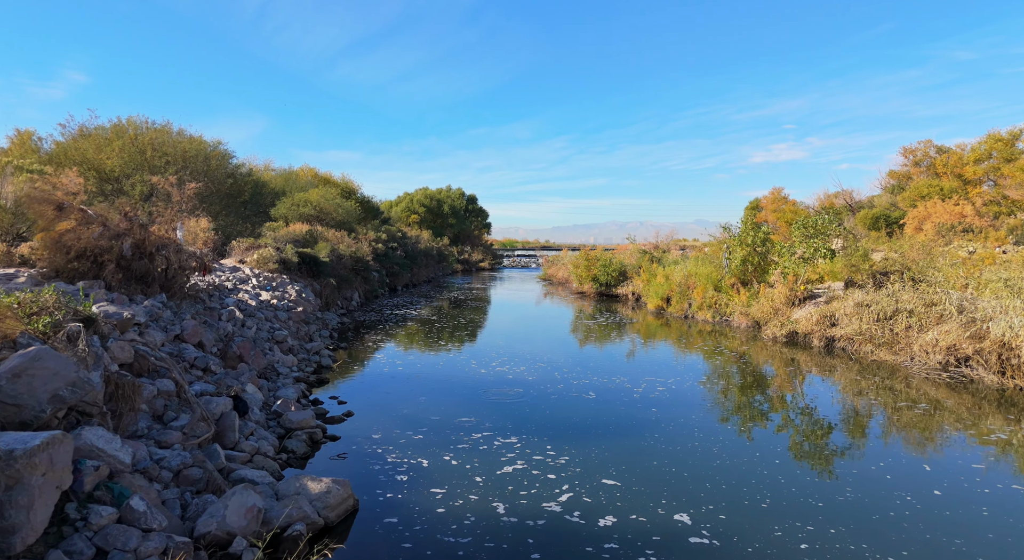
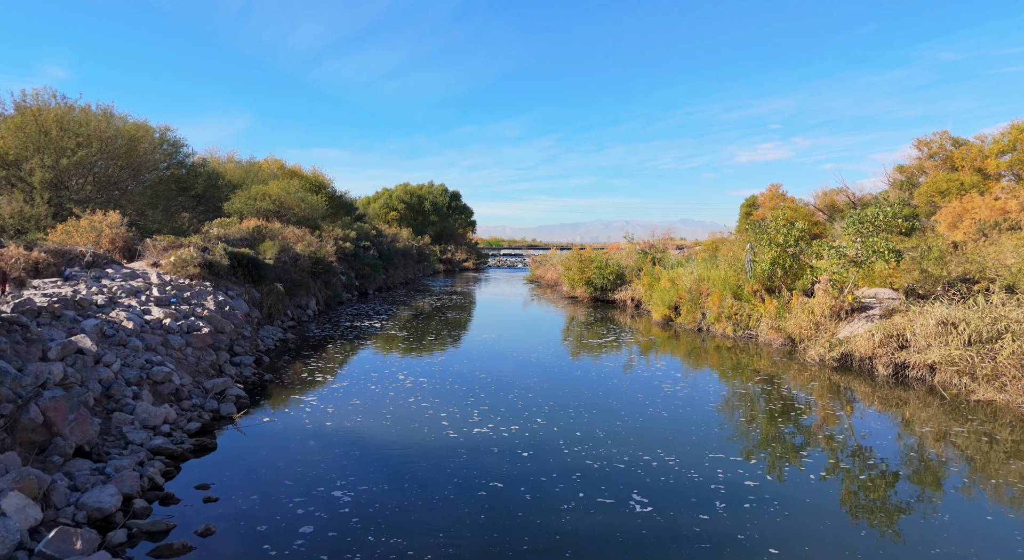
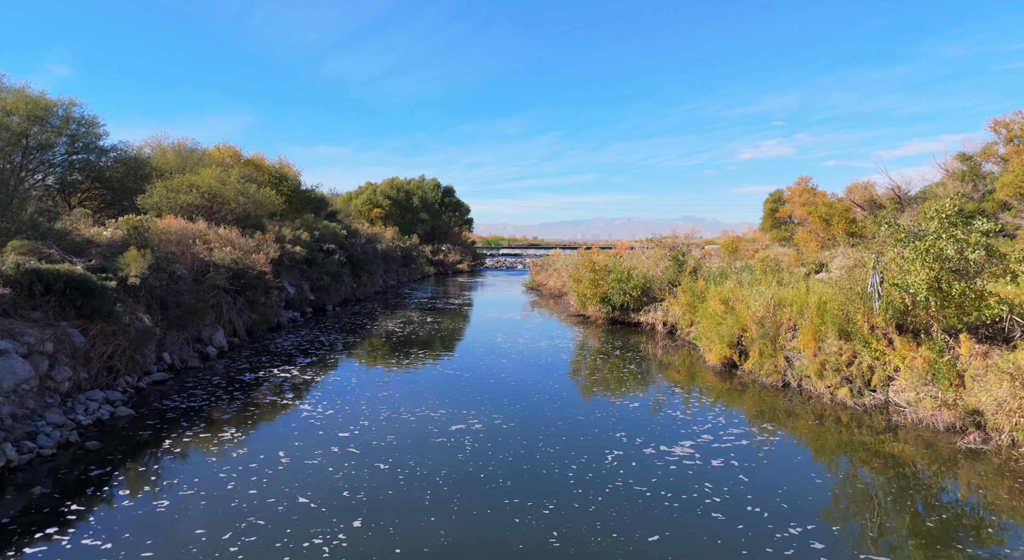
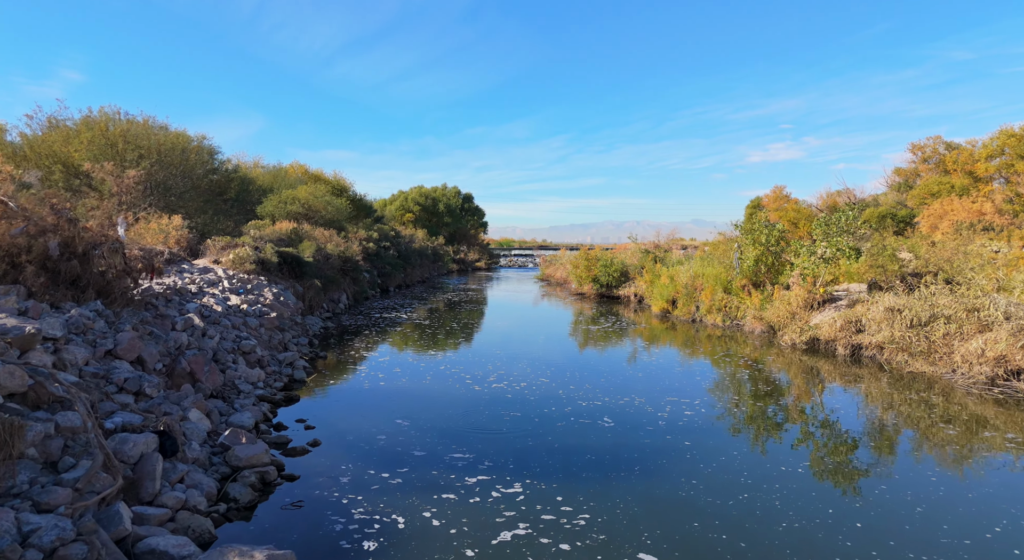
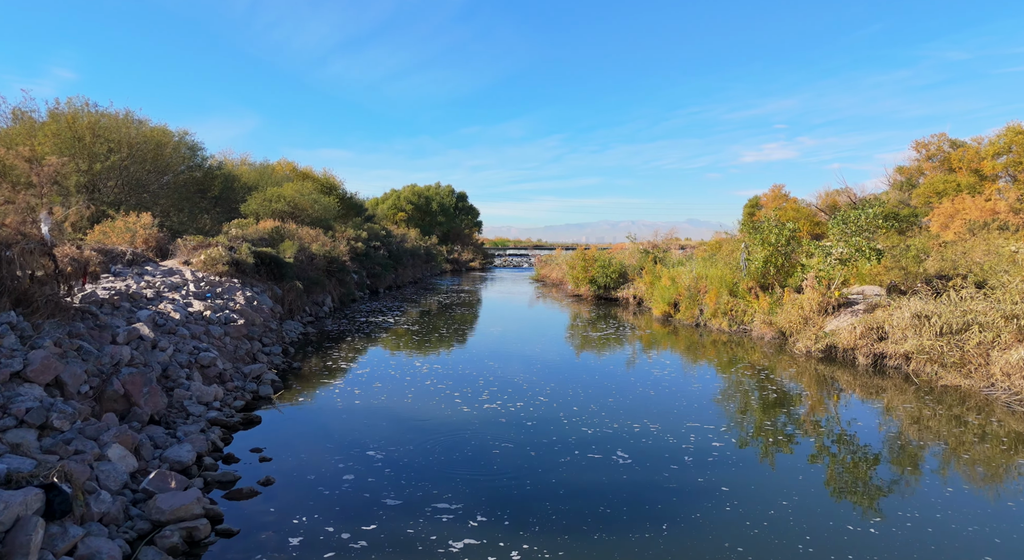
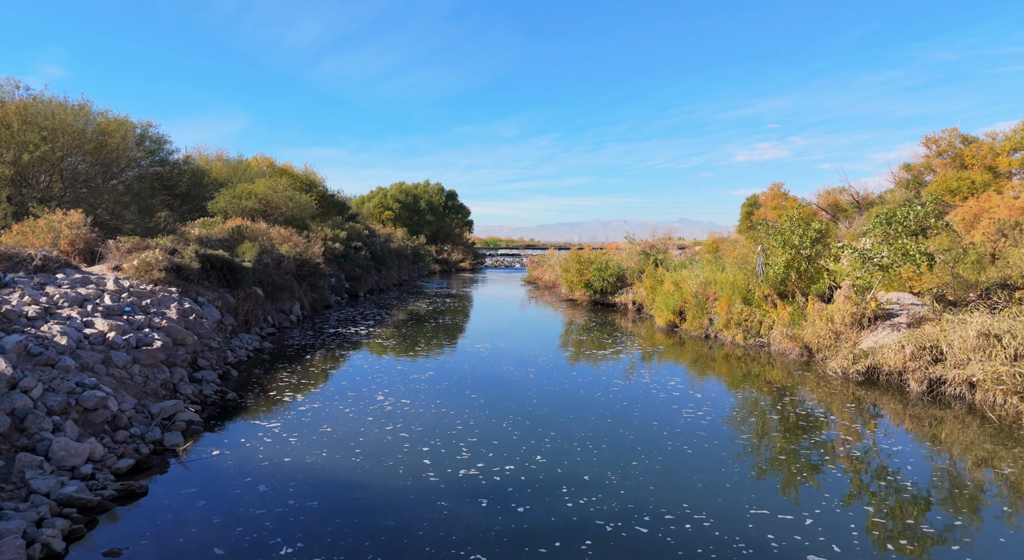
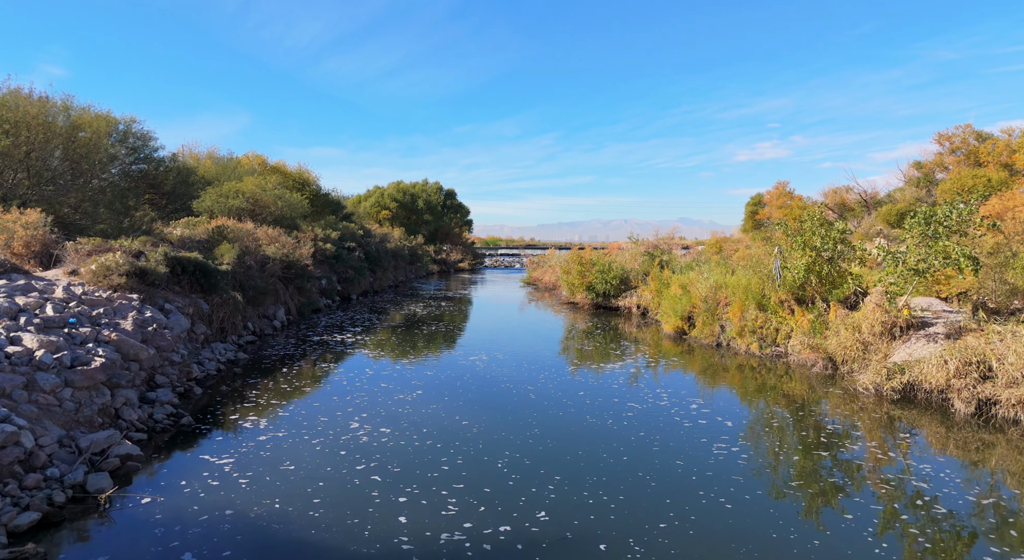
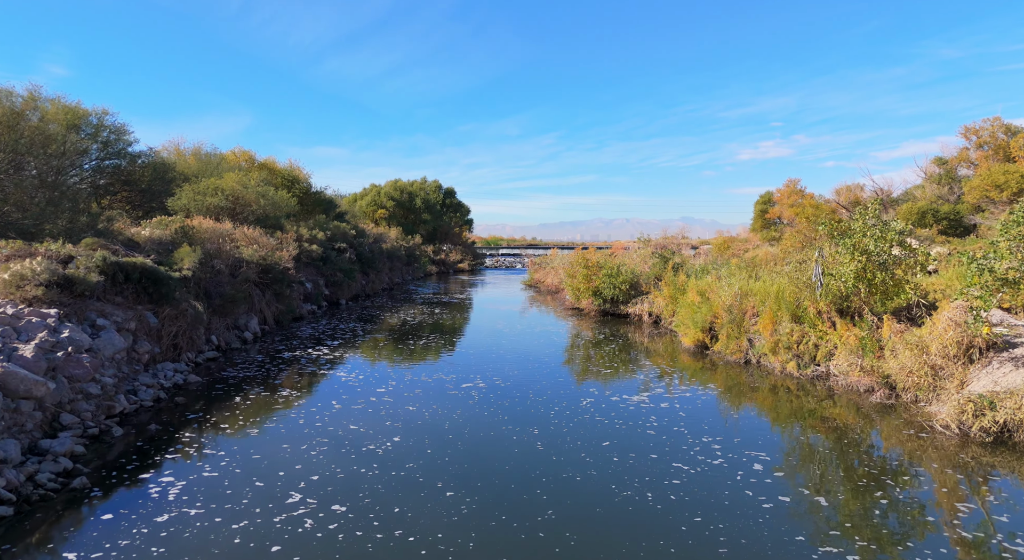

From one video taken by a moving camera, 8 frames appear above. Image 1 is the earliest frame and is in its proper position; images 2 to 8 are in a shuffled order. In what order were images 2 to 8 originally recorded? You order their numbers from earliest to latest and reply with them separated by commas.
4, 5, 2, 6, 7, 8, 3
